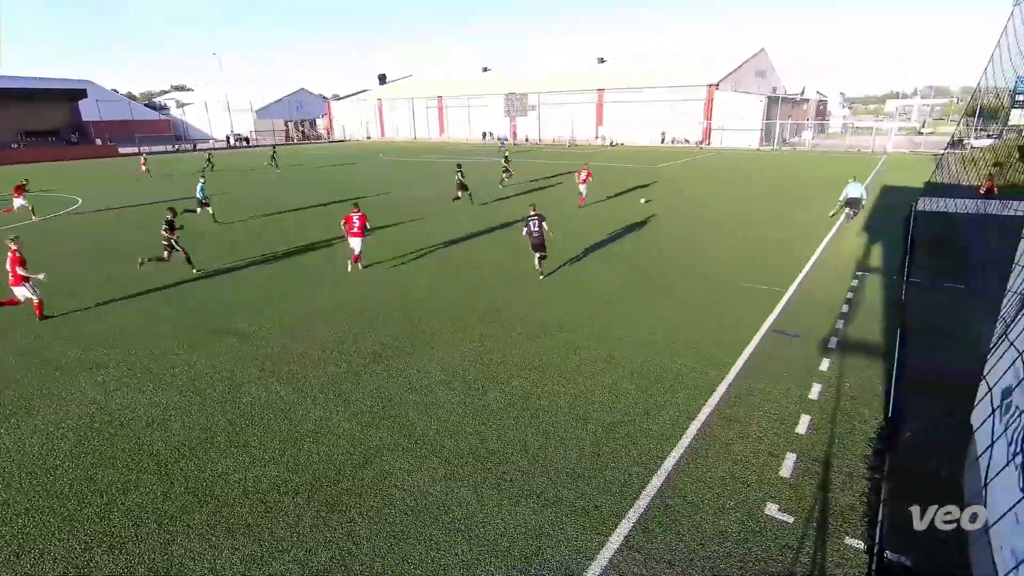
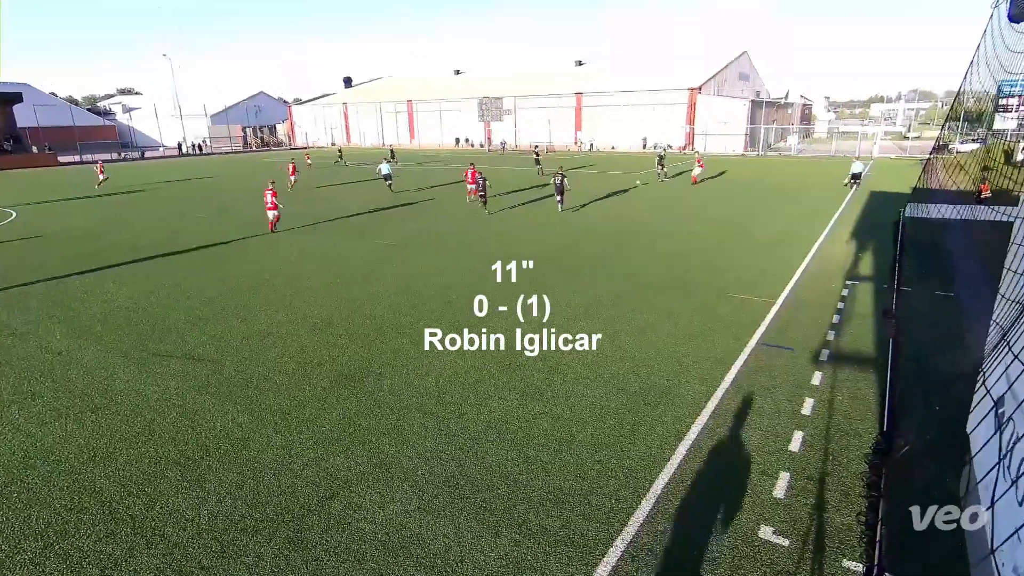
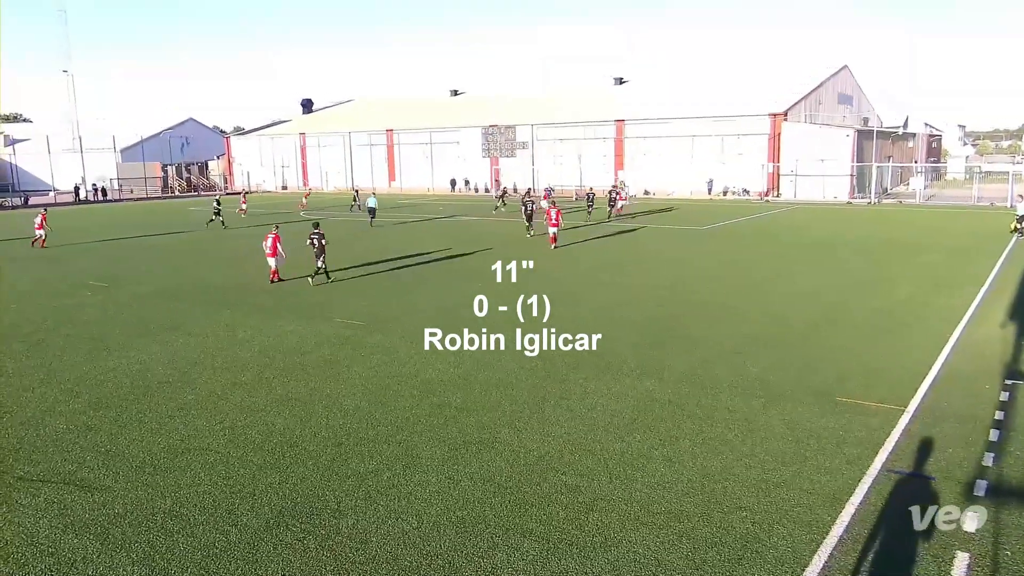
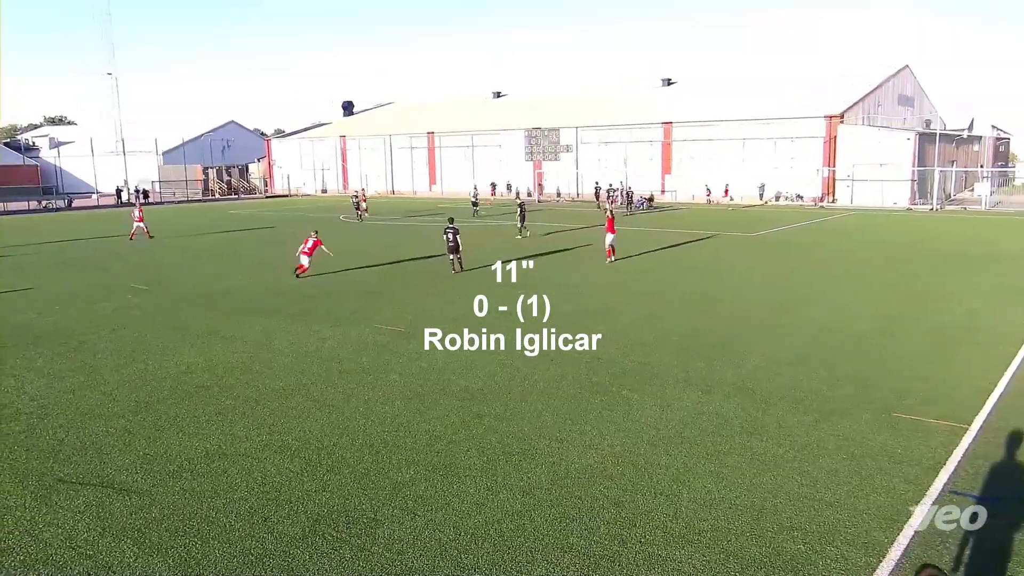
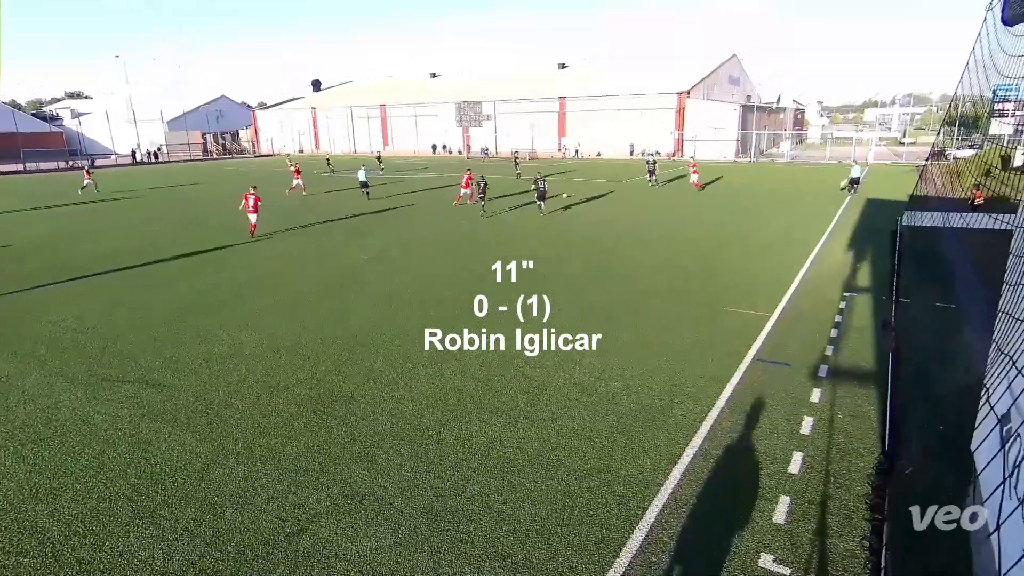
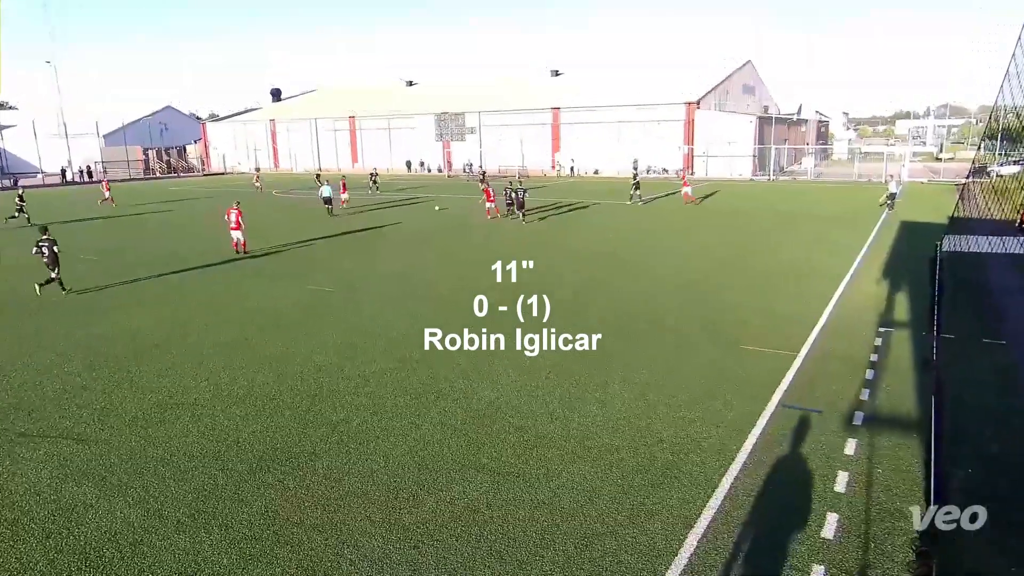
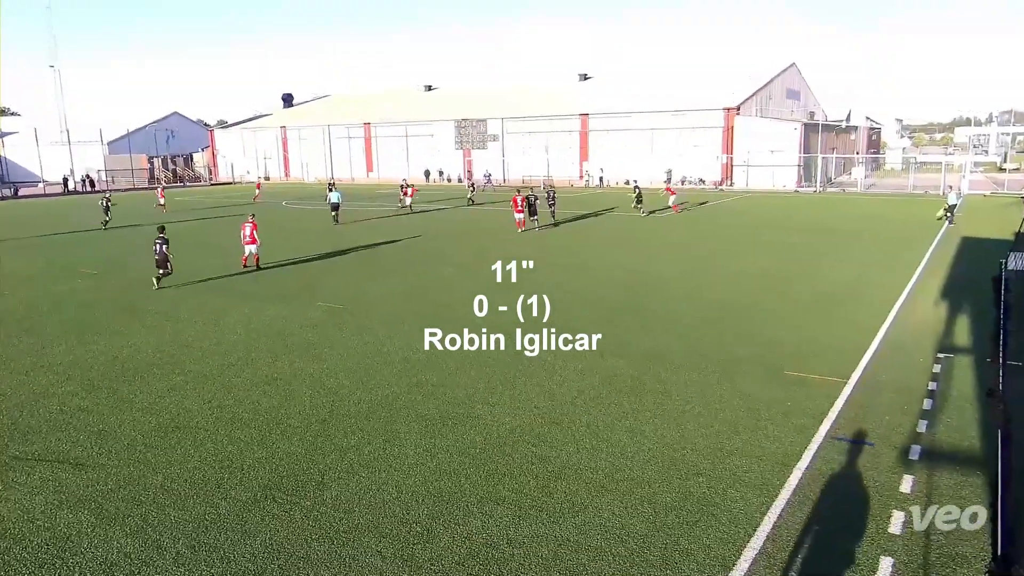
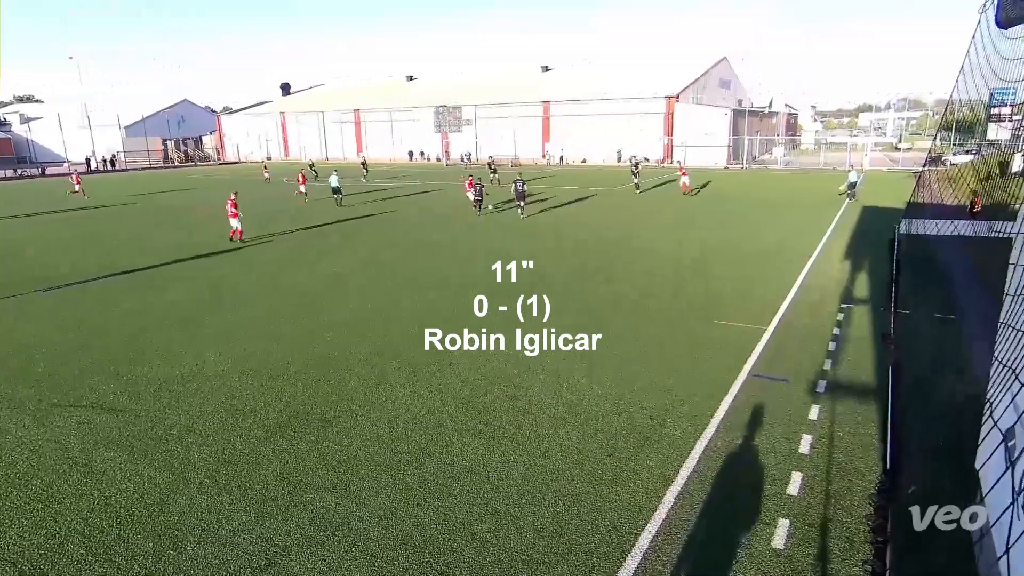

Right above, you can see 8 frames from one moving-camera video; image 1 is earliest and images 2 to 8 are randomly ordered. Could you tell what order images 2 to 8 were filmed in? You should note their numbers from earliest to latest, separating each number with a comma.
2, 5, 8, 6, 7, 3, 4
